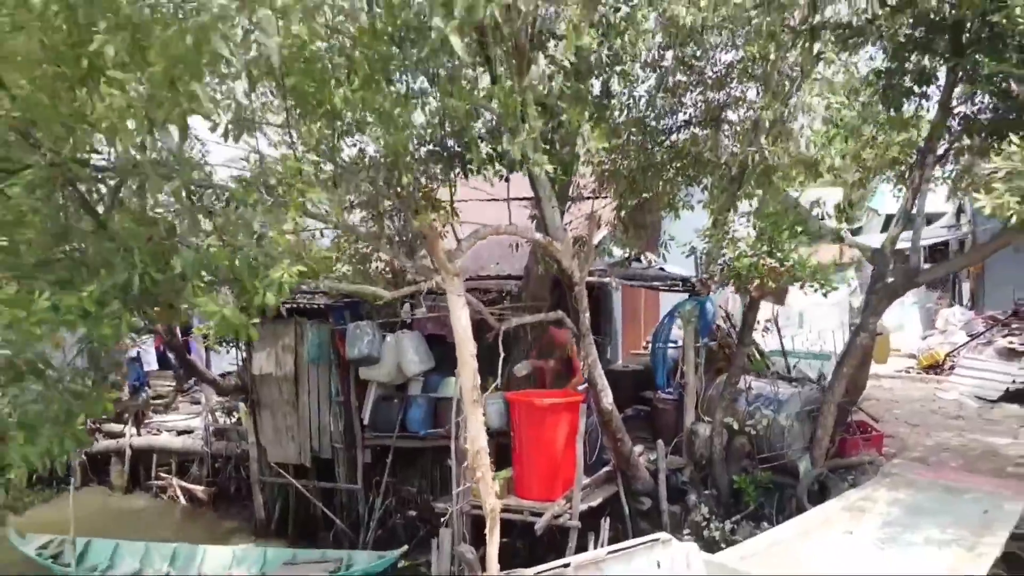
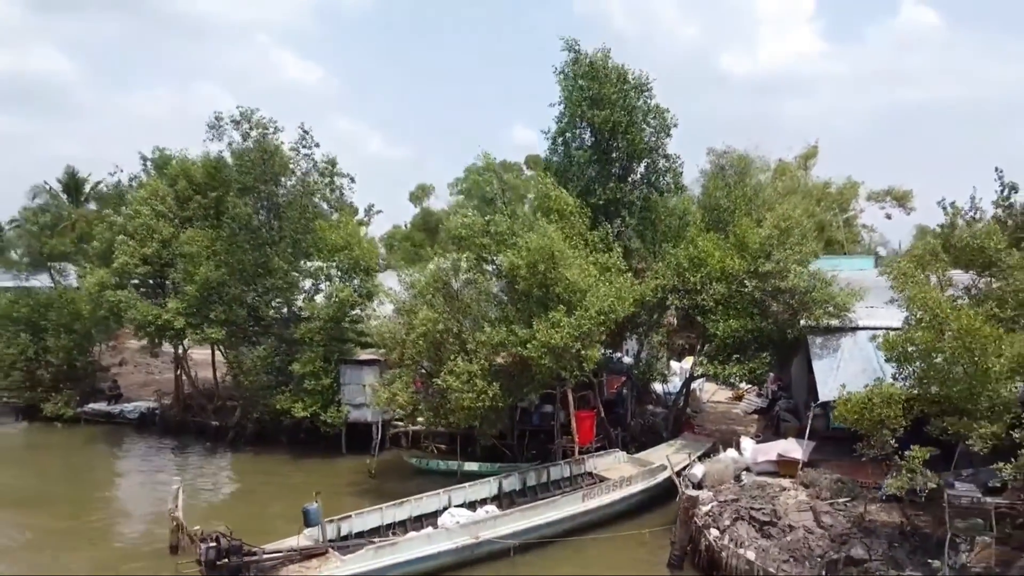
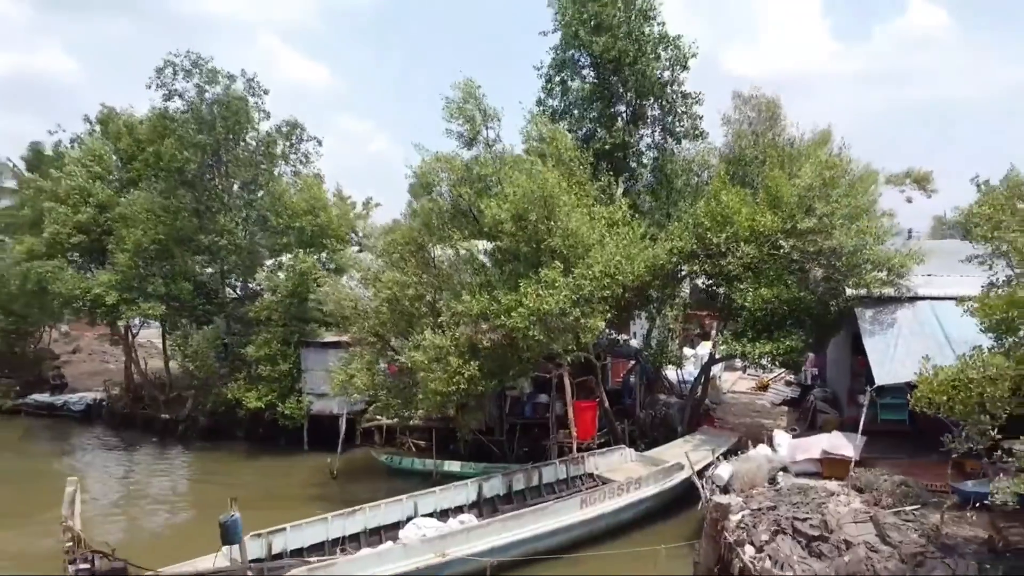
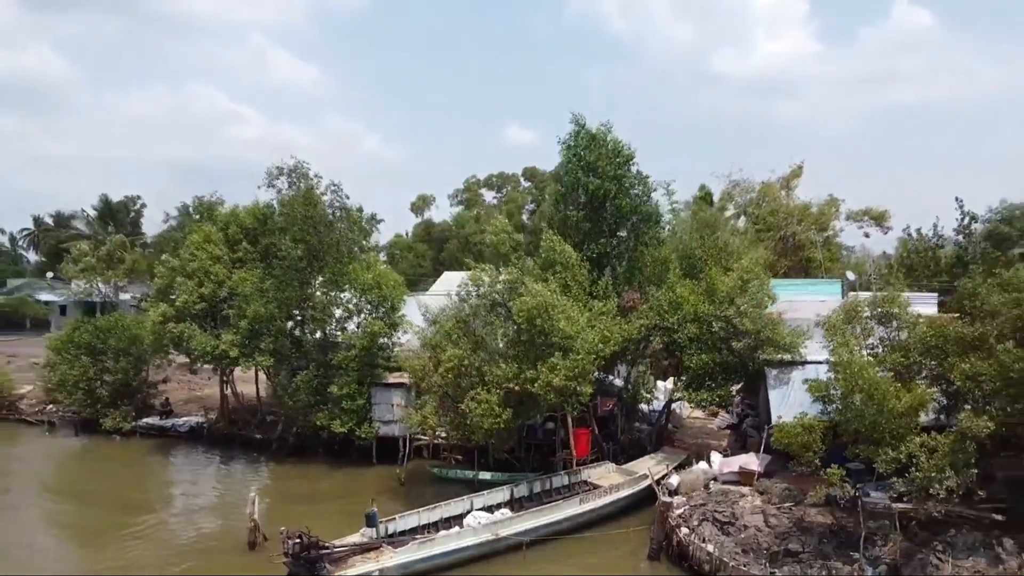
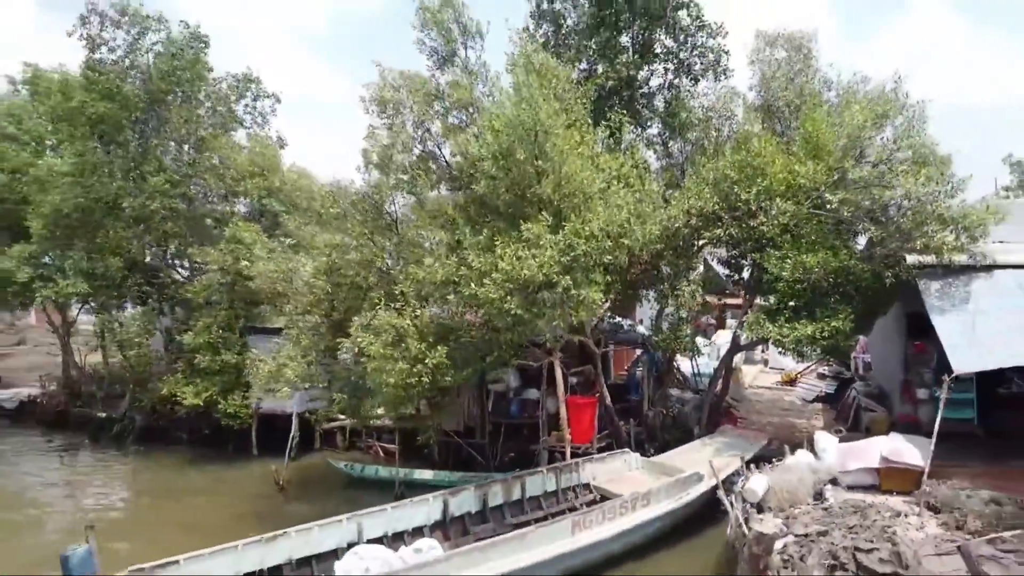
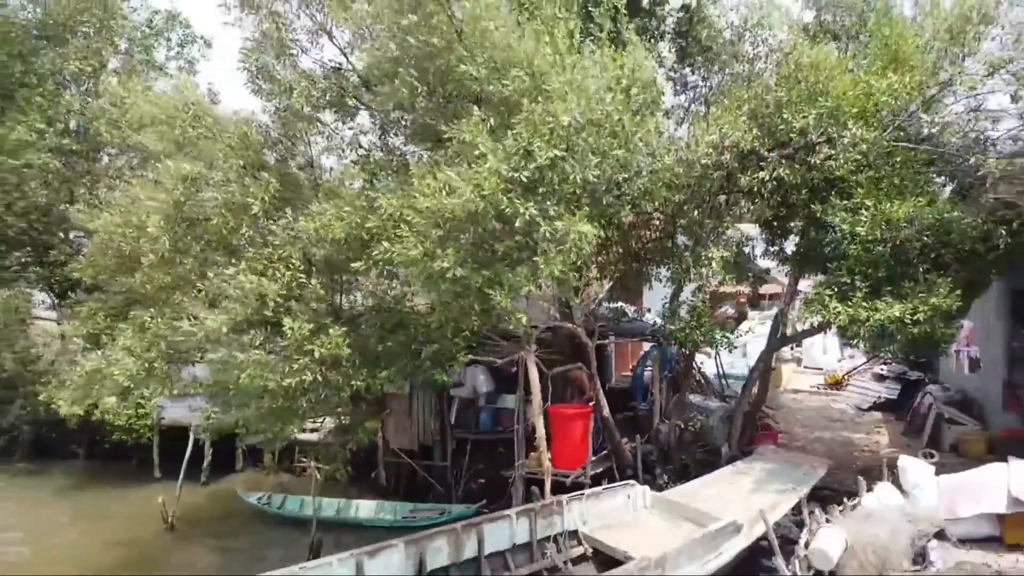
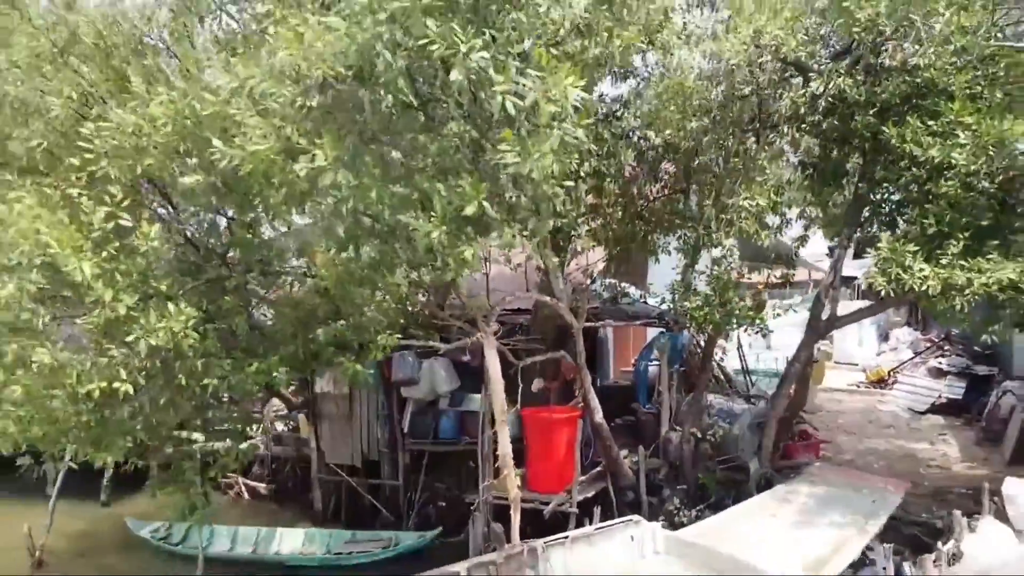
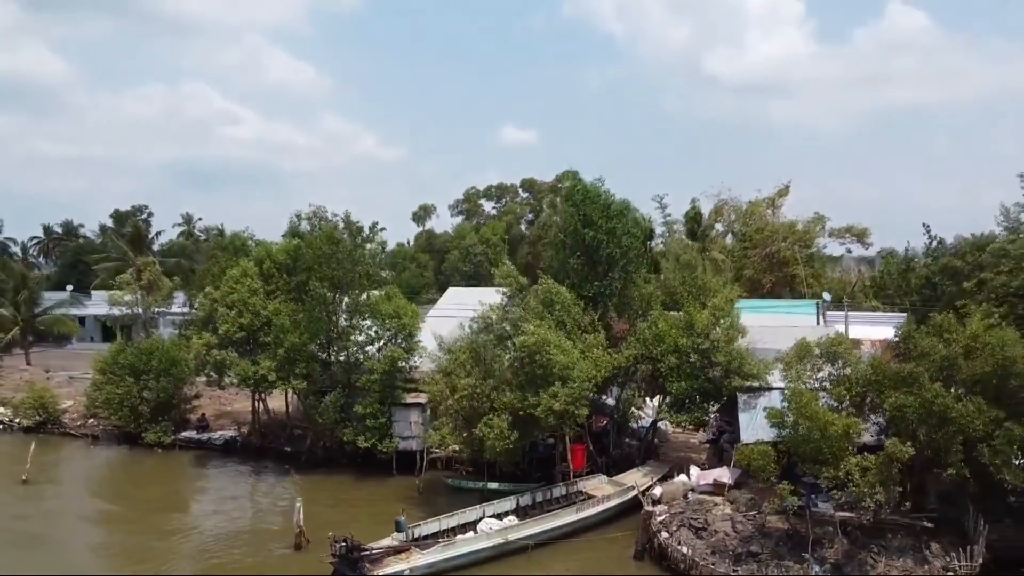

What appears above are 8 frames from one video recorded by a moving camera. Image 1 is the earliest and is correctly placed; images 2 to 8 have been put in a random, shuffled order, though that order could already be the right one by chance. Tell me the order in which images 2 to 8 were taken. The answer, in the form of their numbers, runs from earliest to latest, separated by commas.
7, 6, 5, 3, 2, 4, 8
